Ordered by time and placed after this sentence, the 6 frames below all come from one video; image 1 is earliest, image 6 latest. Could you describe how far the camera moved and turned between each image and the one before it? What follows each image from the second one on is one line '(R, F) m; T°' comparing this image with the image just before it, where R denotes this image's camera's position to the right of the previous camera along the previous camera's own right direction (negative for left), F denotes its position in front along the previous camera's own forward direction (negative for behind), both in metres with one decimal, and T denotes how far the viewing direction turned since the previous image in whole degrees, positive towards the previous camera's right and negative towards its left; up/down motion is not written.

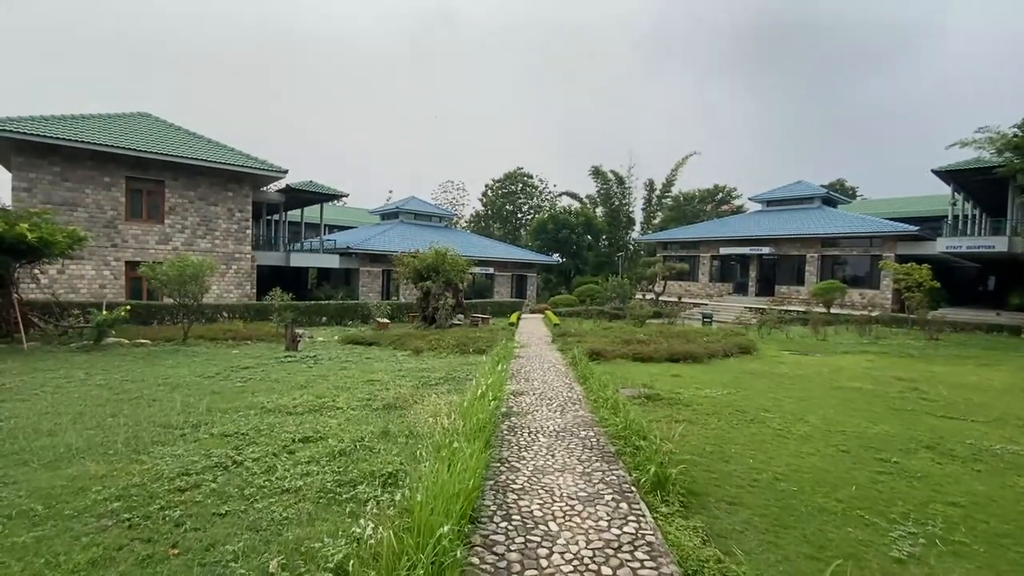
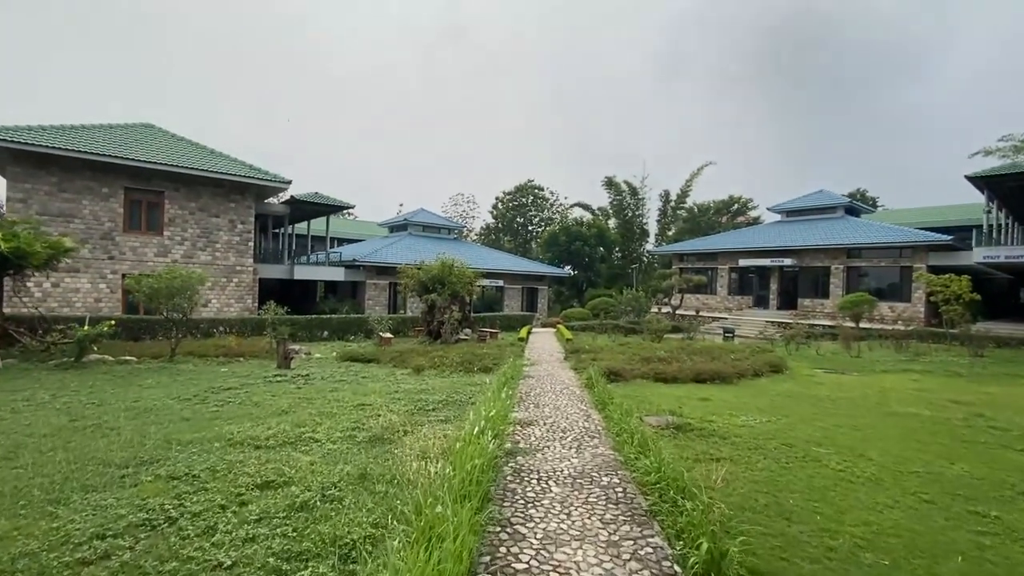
(+0.1, +1.0) m; -1°
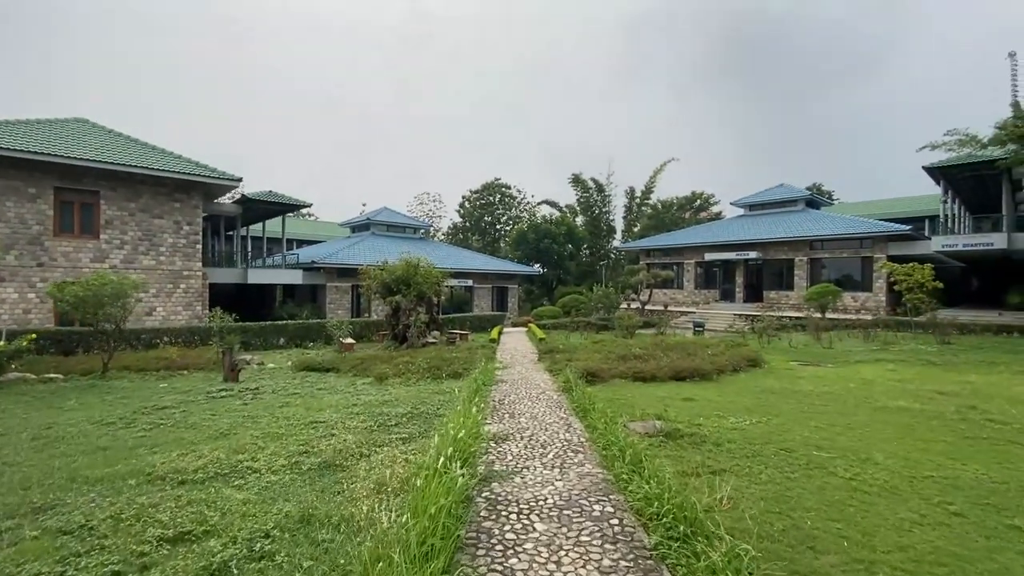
(0.0, +0.7) m; +4°
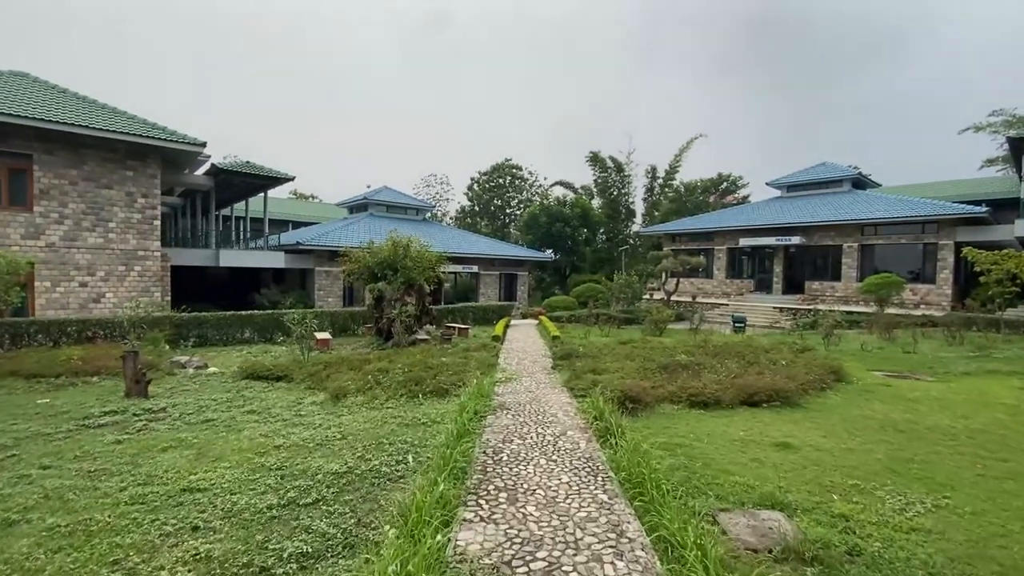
(+0.1, +3.0) m; -1°
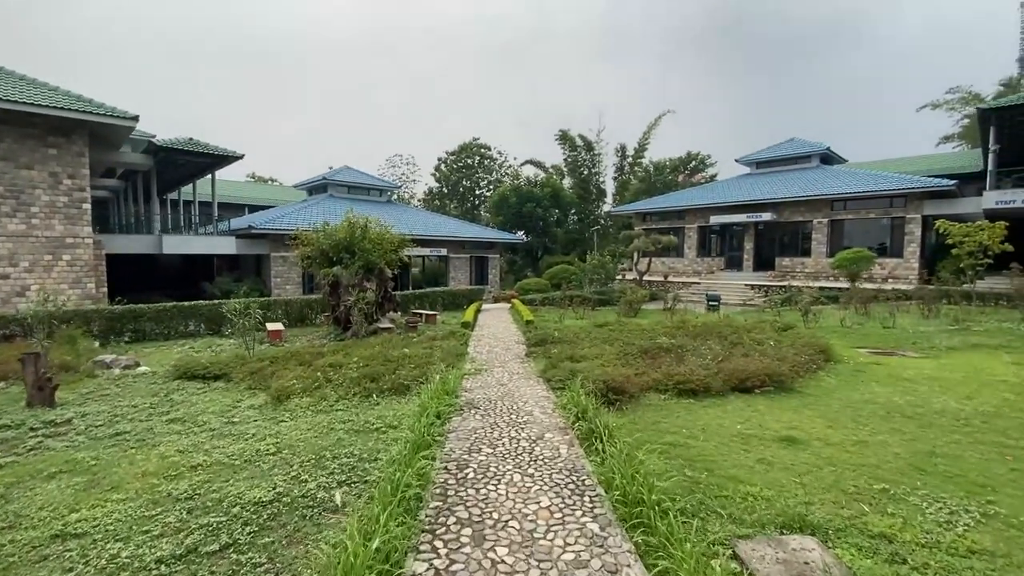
(+0.1, +0.9) m; +3°
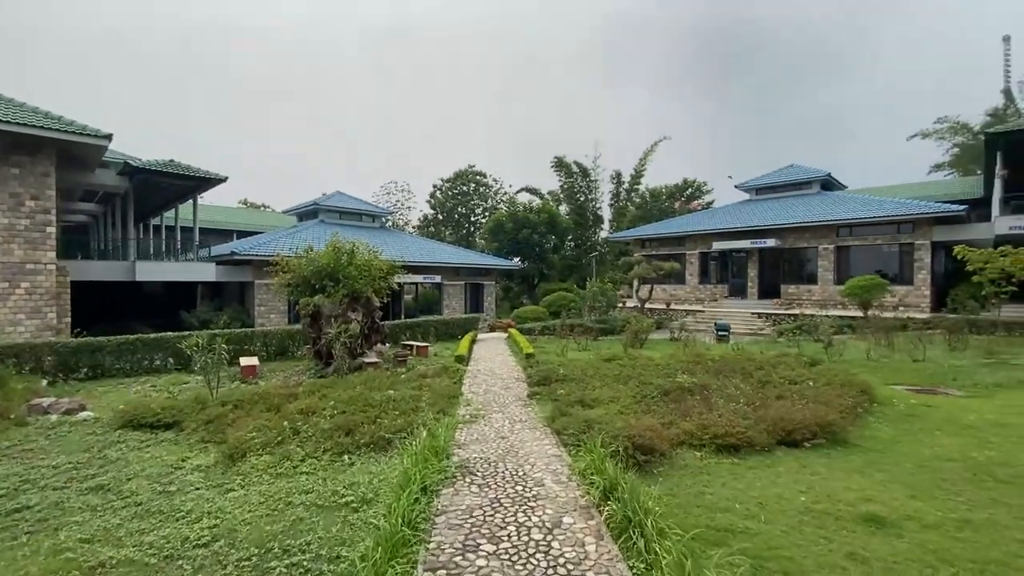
(-0.1, +1.1) m; +1°
